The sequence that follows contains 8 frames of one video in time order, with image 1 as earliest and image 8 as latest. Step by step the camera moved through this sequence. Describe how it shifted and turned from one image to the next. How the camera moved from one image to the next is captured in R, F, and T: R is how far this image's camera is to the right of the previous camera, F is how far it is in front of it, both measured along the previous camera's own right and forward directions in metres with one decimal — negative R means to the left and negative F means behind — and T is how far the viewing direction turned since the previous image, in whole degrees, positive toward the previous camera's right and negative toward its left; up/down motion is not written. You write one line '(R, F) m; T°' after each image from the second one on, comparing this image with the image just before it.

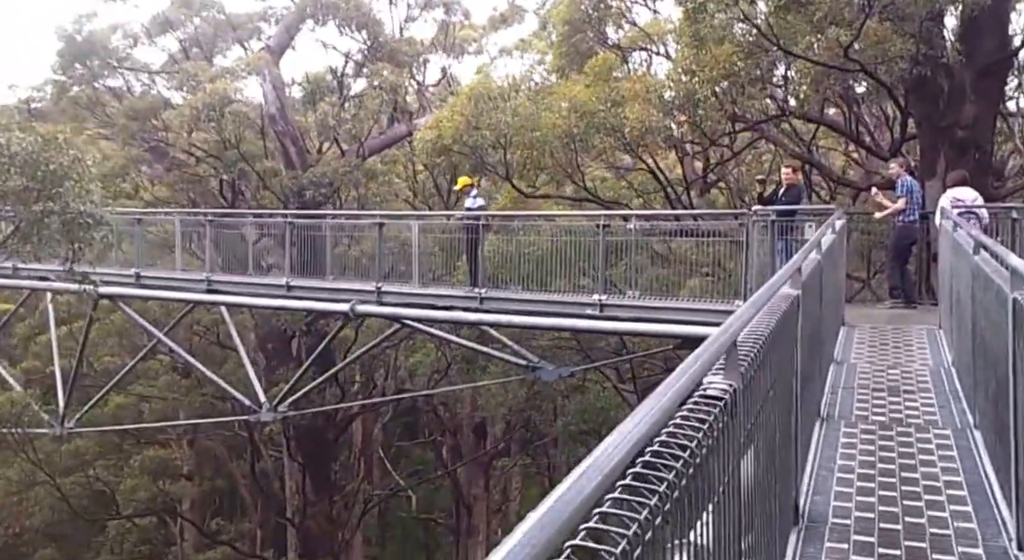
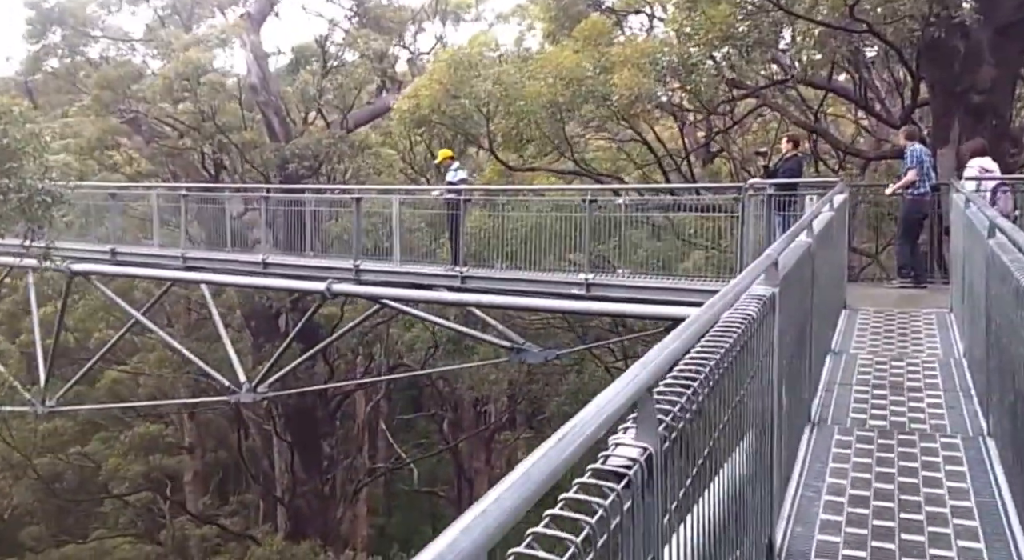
(+0.3, +0.7) m; -1°
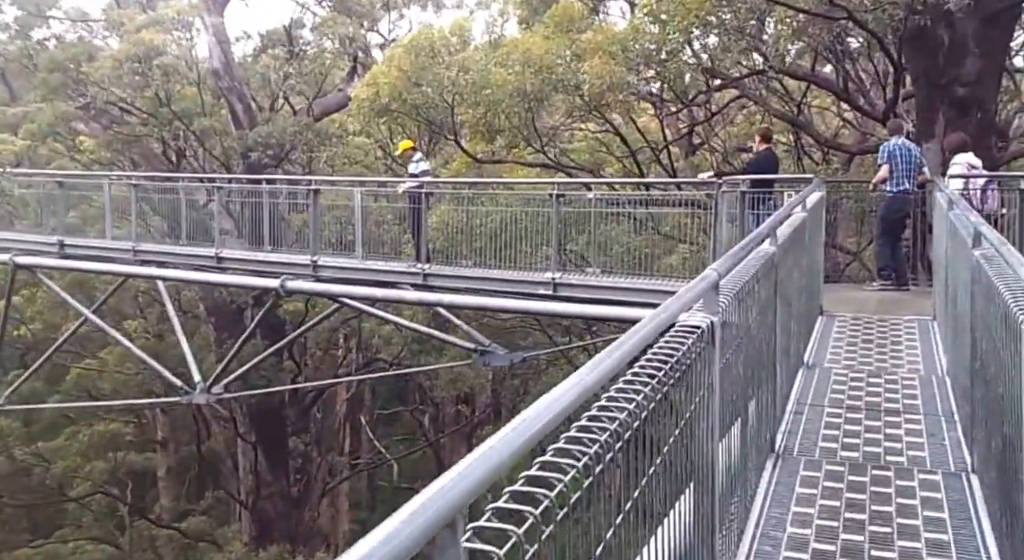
(+0.3, +0.6) m; +1°
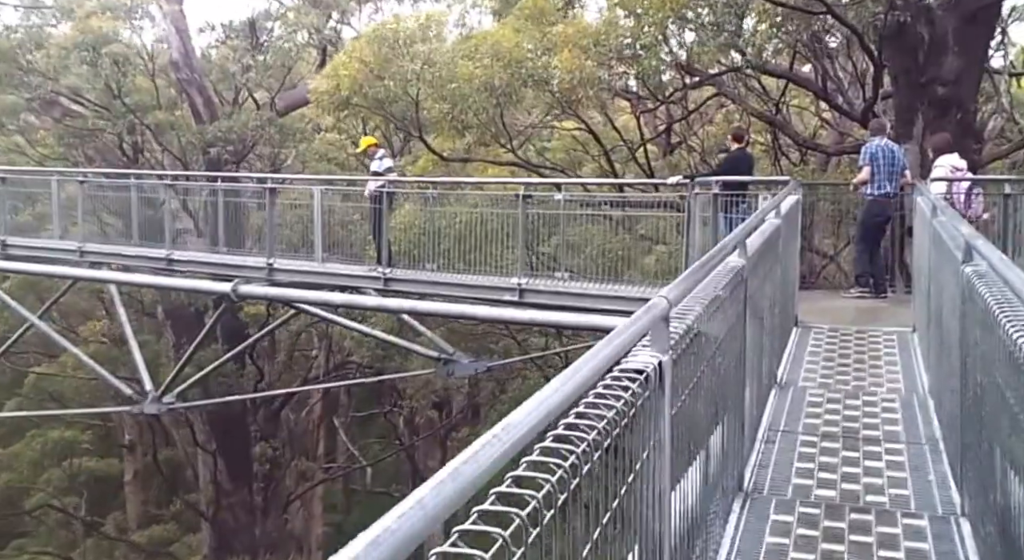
(+0.2, +0.5) m; +1°
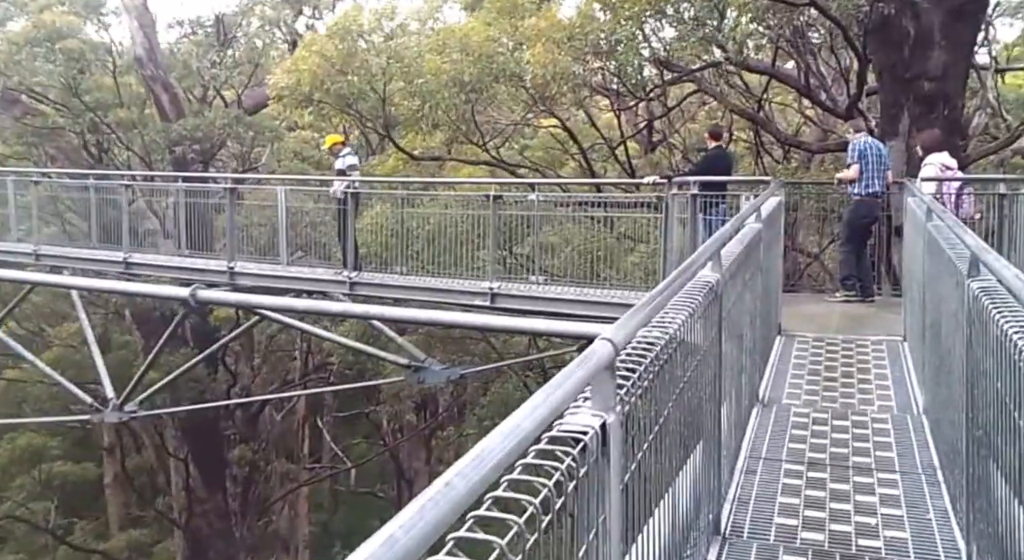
(+0.1, +0.4) m; +1°
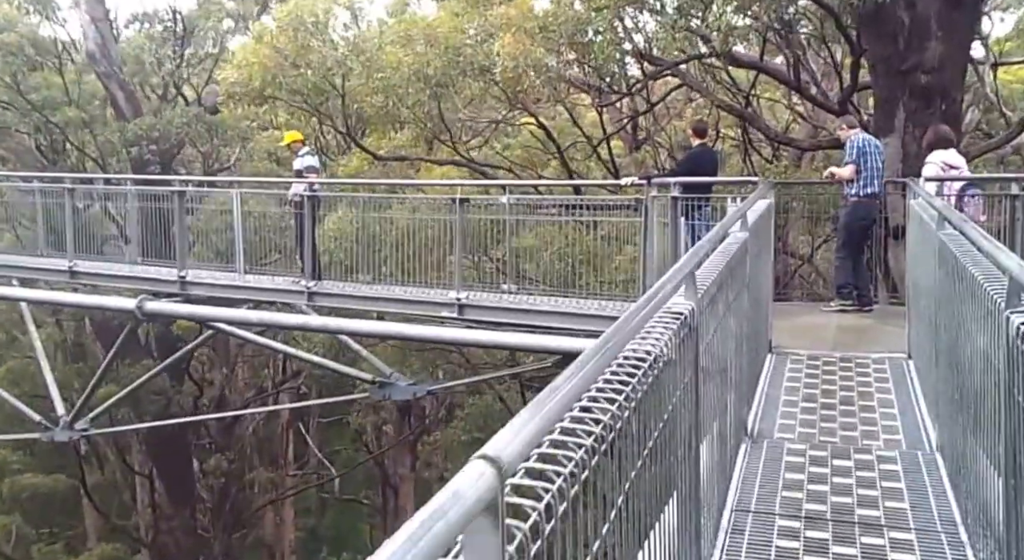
(+0.2, +0.7) m; +1°
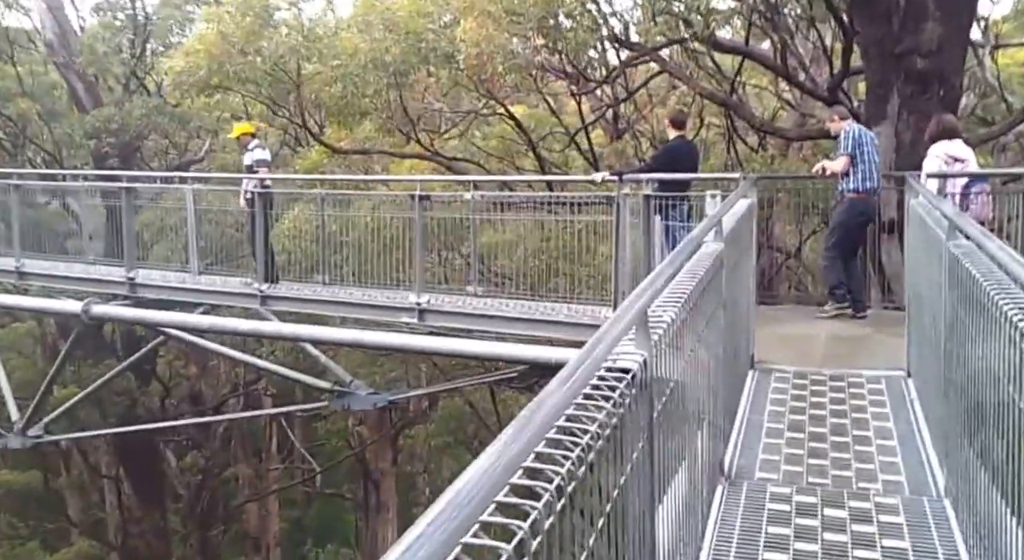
(+0.2, +0.6) m; +1°
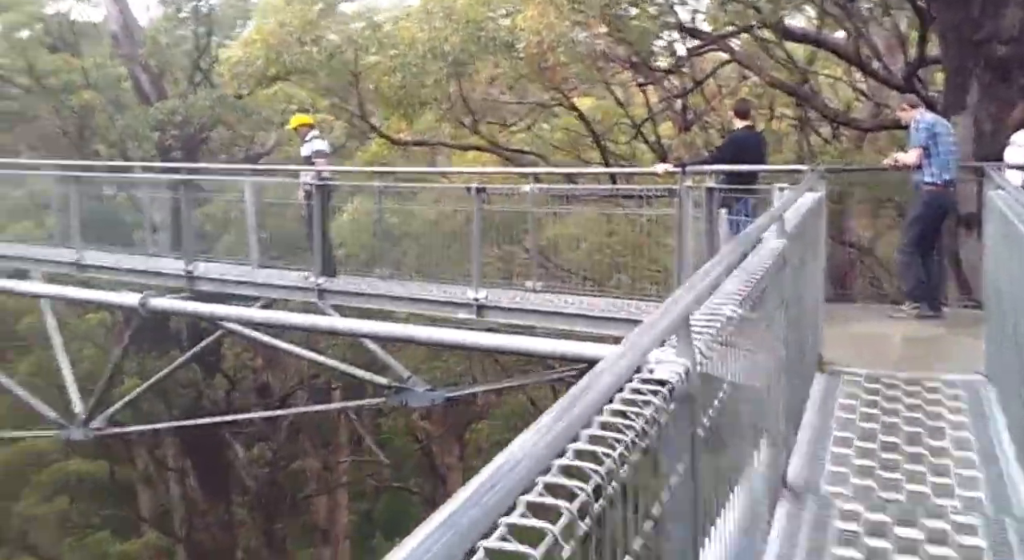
(+0.1, +0.2) m; -4°
